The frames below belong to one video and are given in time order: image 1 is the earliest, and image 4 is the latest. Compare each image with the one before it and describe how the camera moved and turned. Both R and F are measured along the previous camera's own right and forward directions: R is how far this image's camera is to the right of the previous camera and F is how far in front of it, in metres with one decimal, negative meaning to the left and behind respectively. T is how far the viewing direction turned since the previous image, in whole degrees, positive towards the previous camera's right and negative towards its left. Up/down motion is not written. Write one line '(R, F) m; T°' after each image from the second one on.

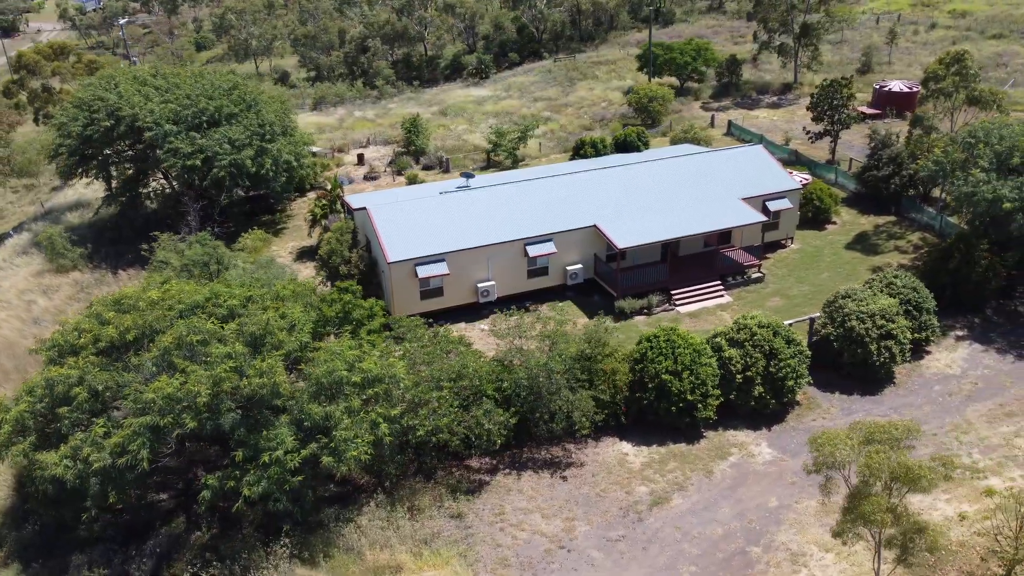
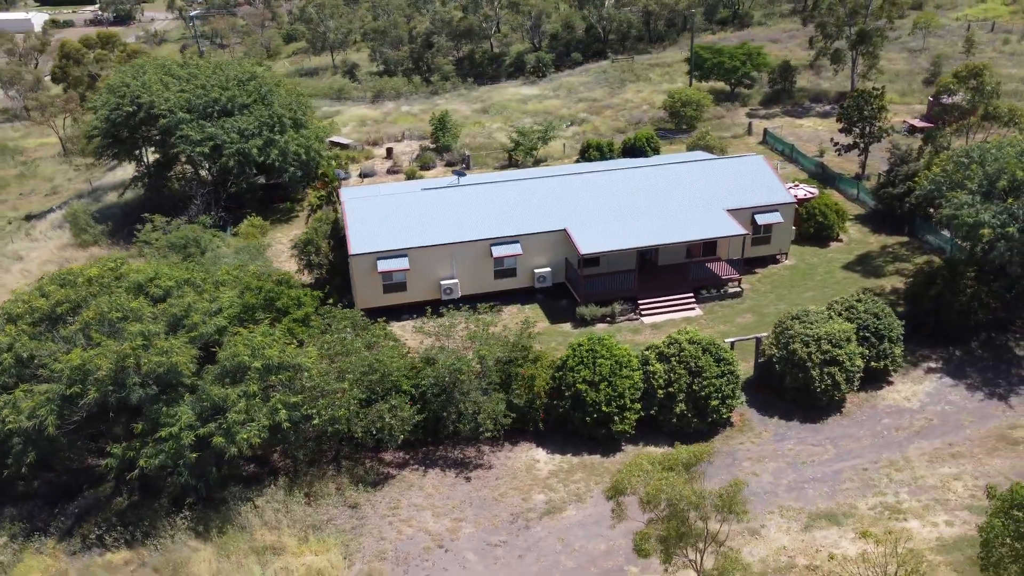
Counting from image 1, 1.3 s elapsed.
(+4.7, +0.2) m; -7°
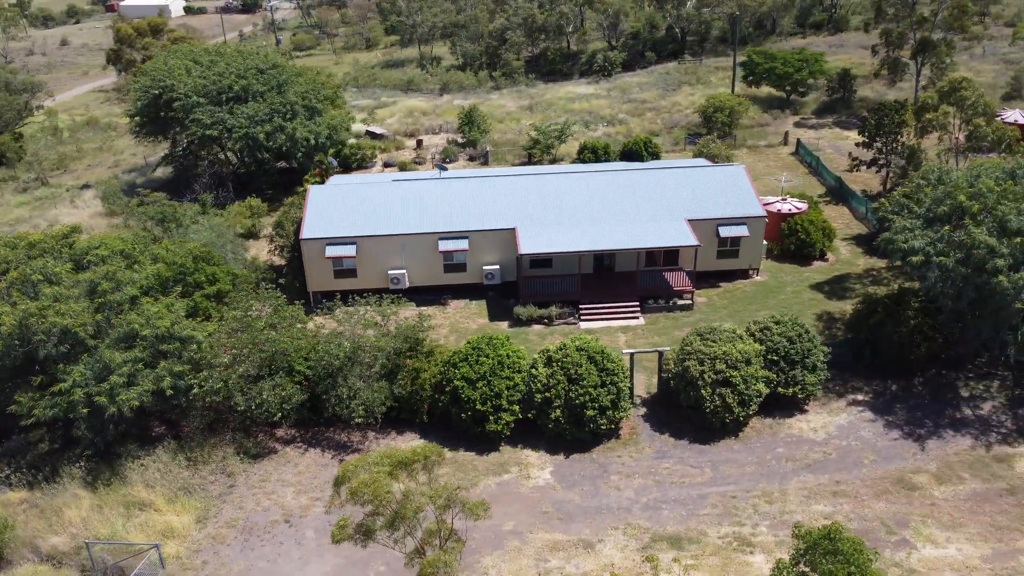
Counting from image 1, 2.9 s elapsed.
(+6.2, +0.2) m; -9°
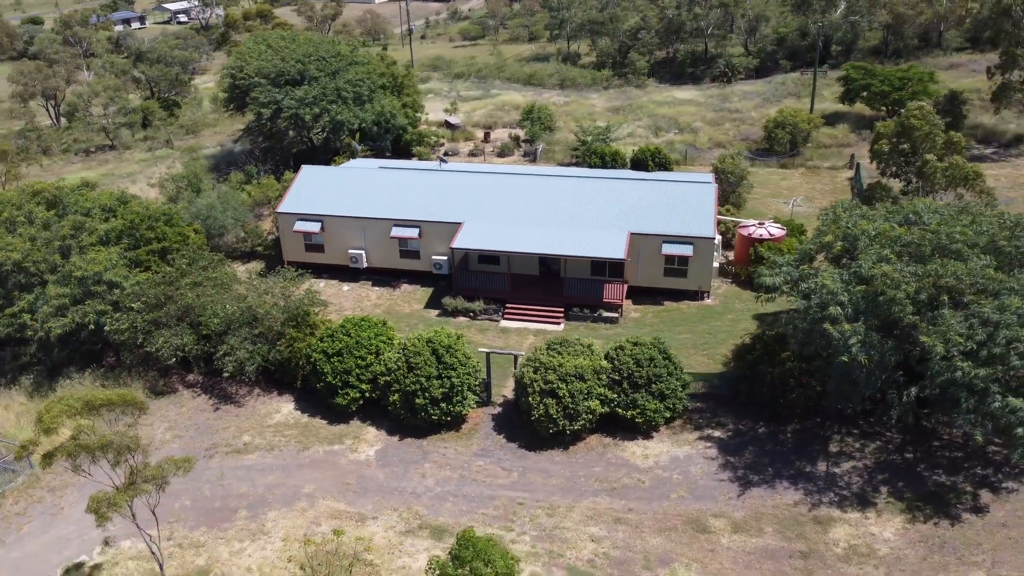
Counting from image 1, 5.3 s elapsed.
(+9.3, +0.2) m; -14°
